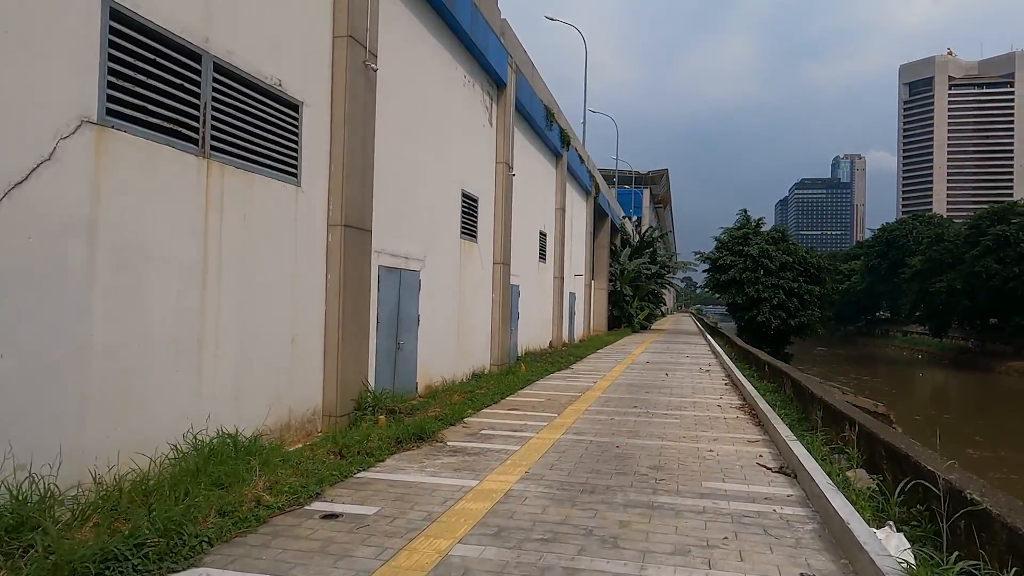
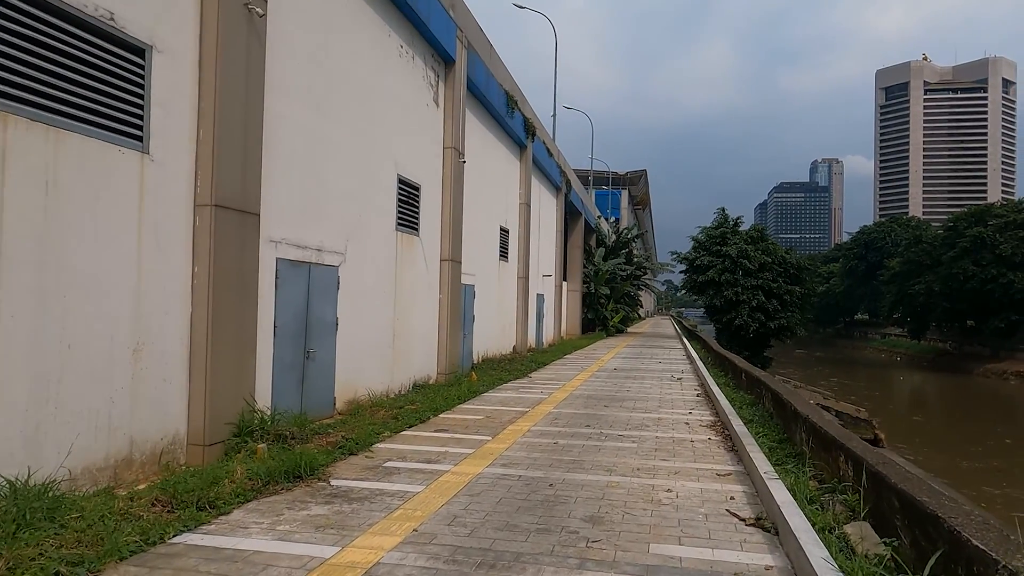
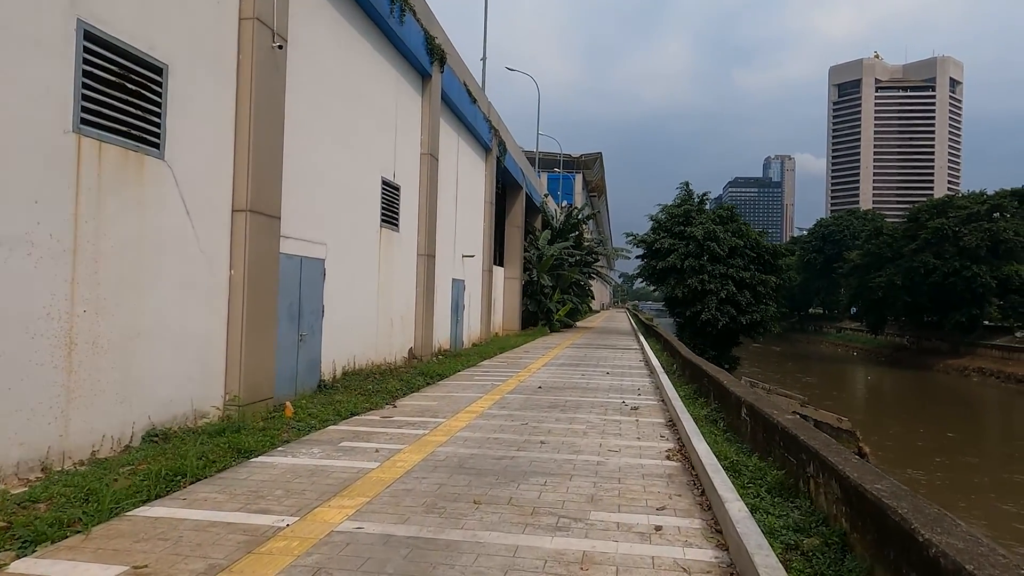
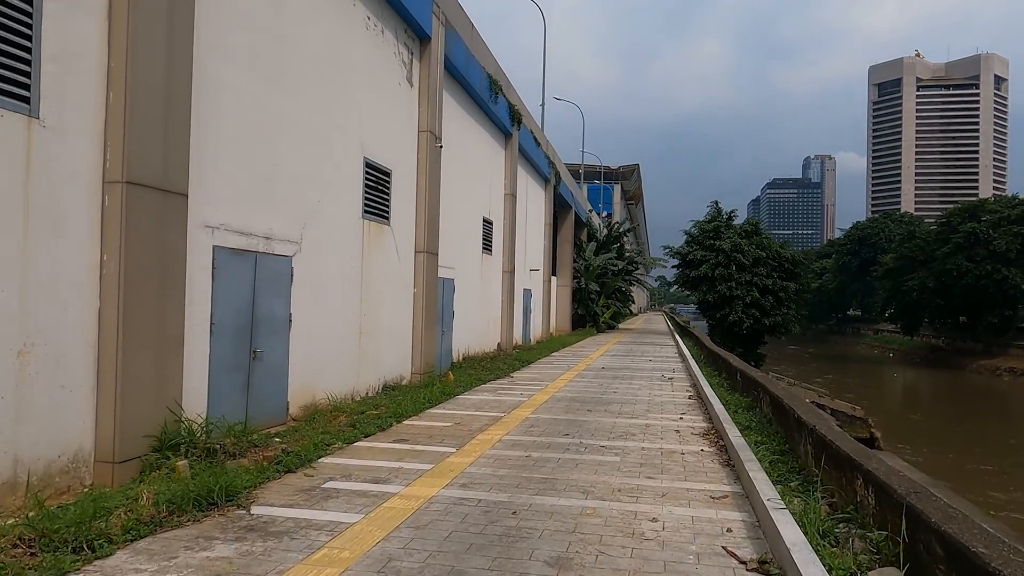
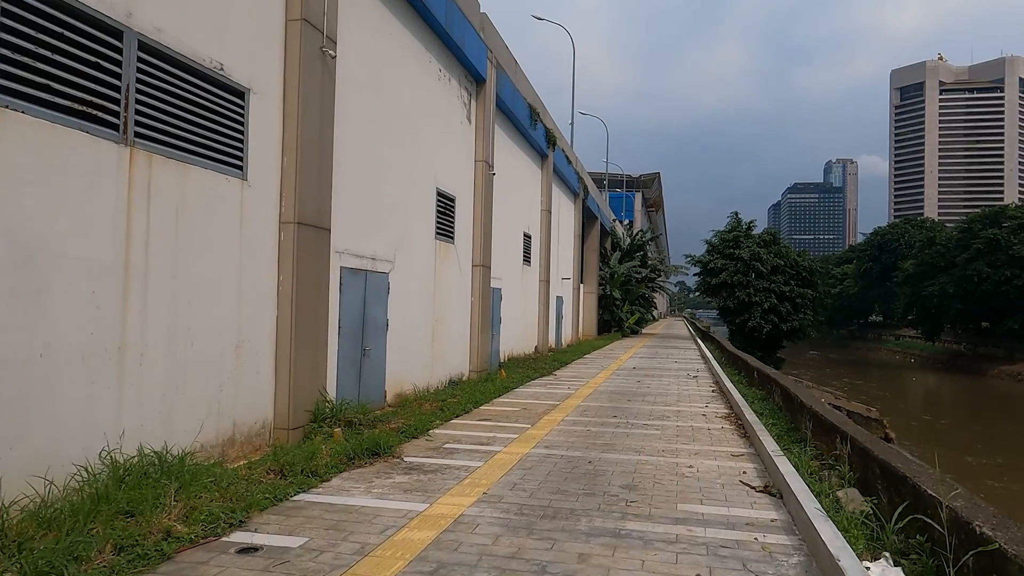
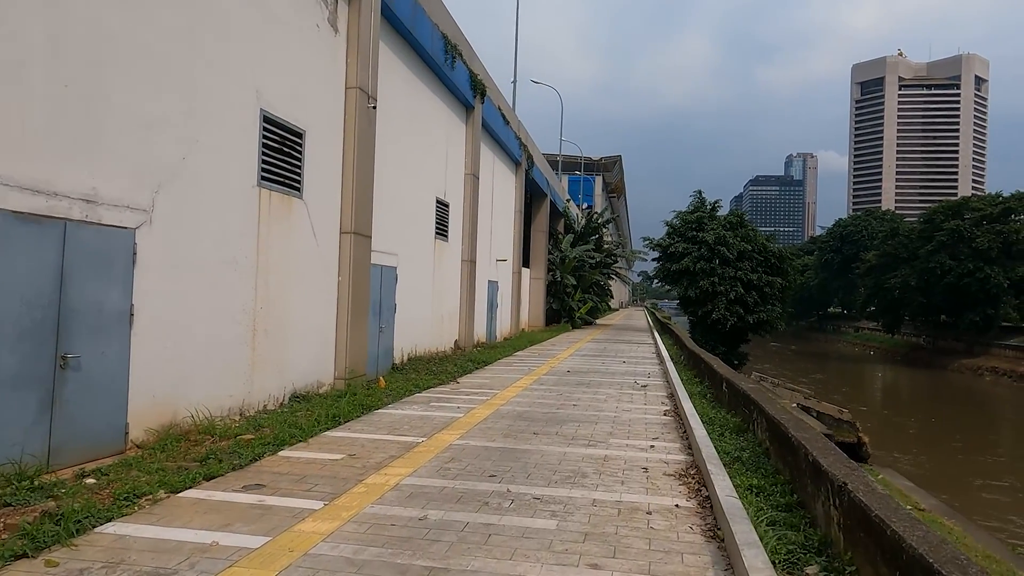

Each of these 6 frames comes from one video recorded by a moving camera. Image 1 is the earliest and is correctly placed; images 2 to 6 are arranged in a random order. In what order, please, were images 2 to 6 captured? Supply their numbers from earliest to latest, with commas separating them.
5, 2, 4, 6, 3
